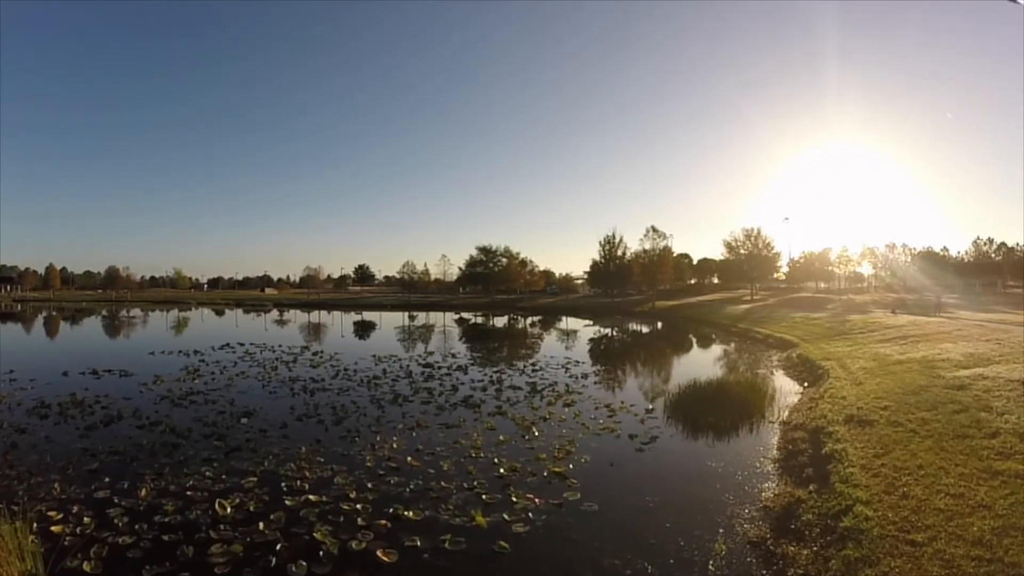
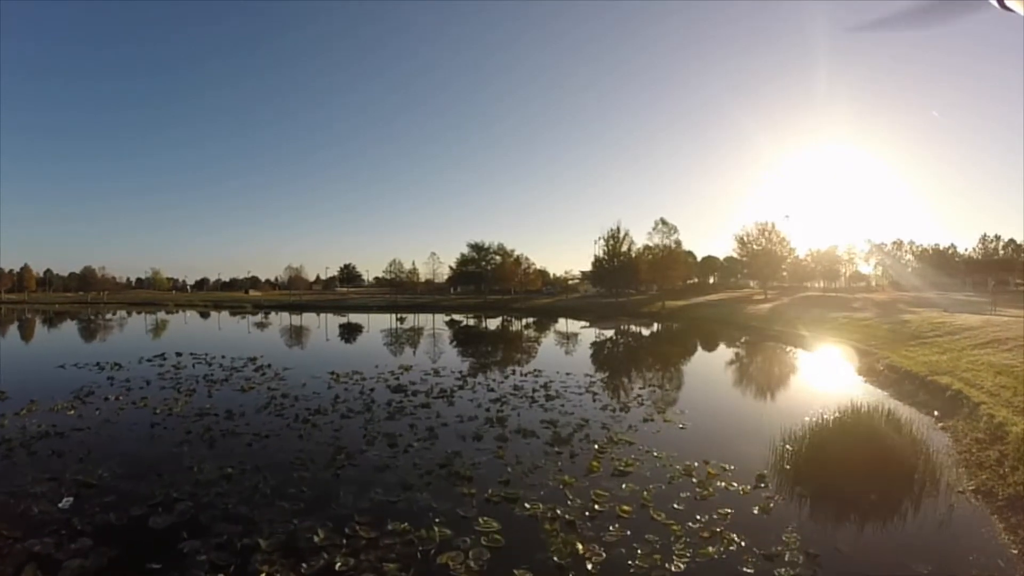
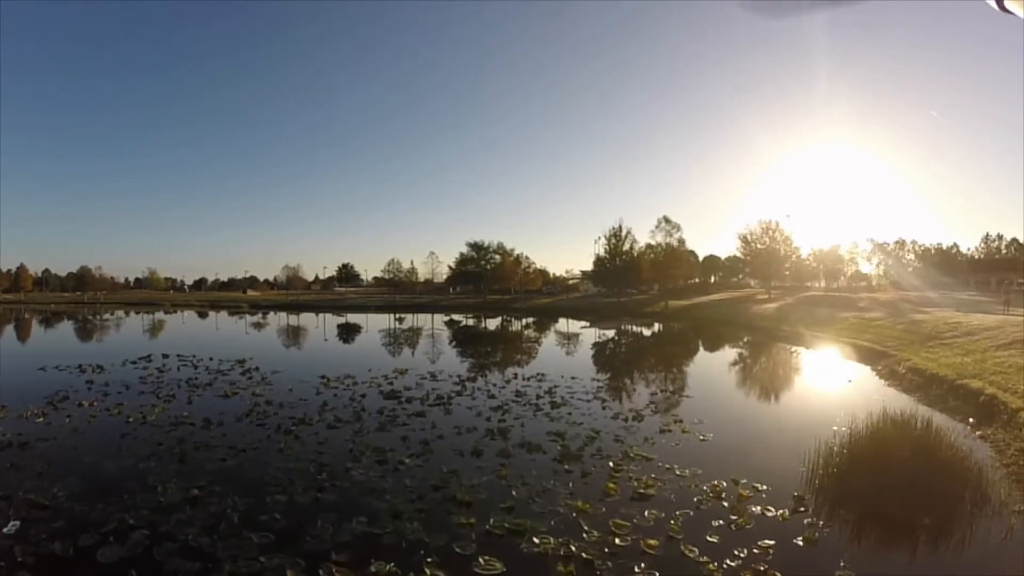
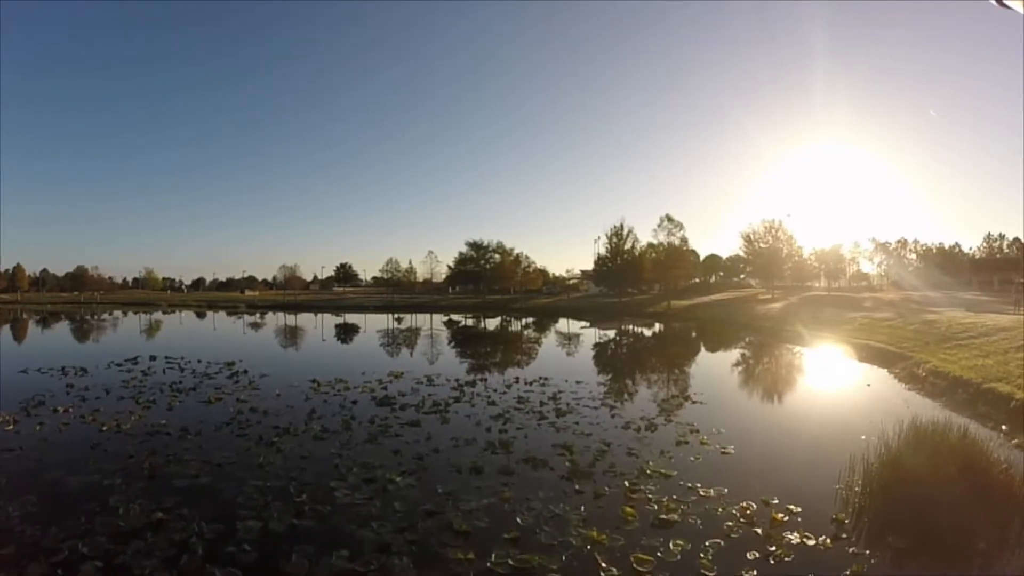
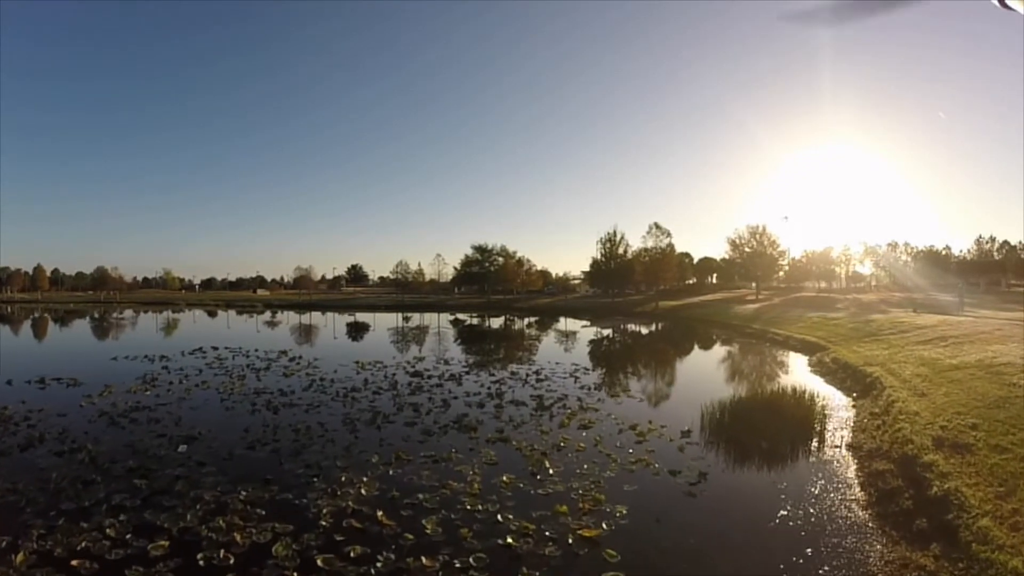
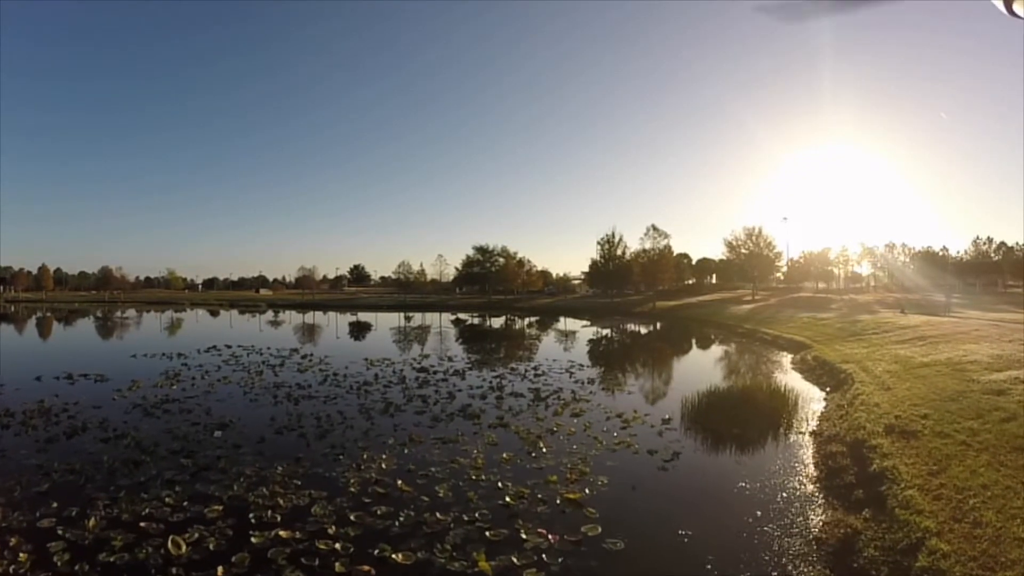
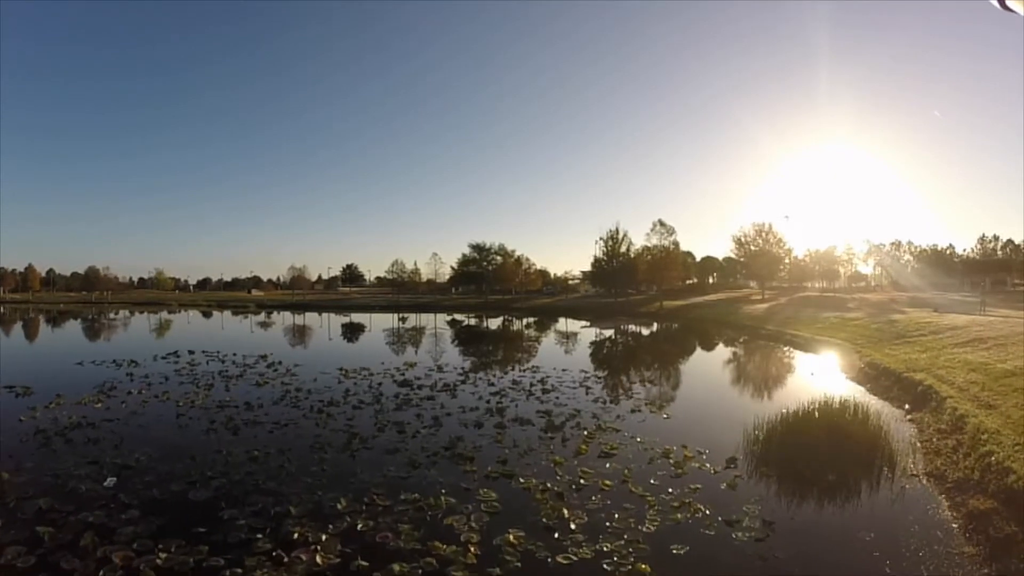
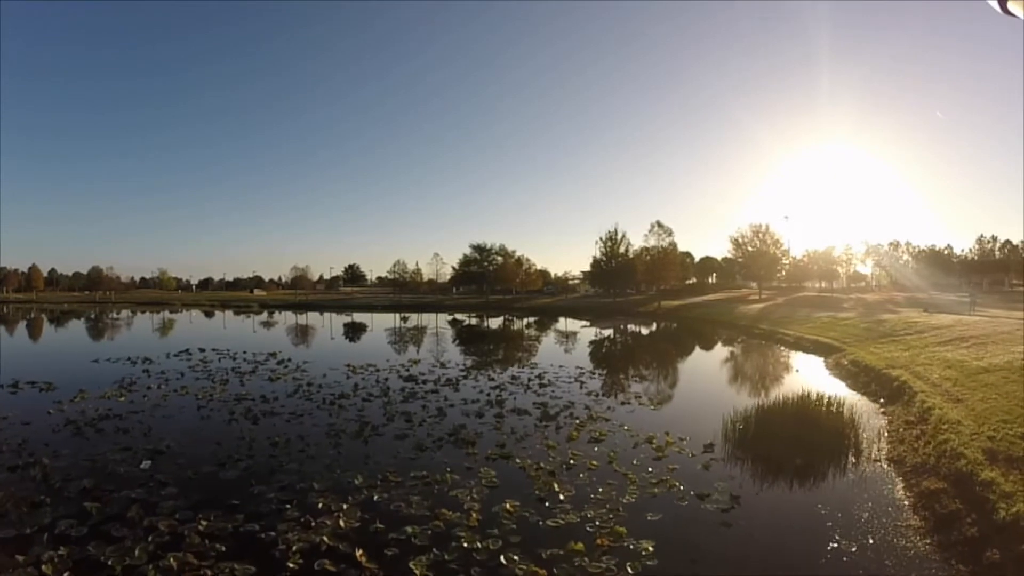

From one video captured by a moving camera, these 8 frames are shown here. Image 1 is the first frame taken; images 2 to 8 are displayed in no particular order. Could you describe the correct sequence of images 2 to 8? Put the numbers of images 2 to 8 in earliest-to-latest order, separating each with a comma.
6, 5, 8, 7, 2, 3, 4
